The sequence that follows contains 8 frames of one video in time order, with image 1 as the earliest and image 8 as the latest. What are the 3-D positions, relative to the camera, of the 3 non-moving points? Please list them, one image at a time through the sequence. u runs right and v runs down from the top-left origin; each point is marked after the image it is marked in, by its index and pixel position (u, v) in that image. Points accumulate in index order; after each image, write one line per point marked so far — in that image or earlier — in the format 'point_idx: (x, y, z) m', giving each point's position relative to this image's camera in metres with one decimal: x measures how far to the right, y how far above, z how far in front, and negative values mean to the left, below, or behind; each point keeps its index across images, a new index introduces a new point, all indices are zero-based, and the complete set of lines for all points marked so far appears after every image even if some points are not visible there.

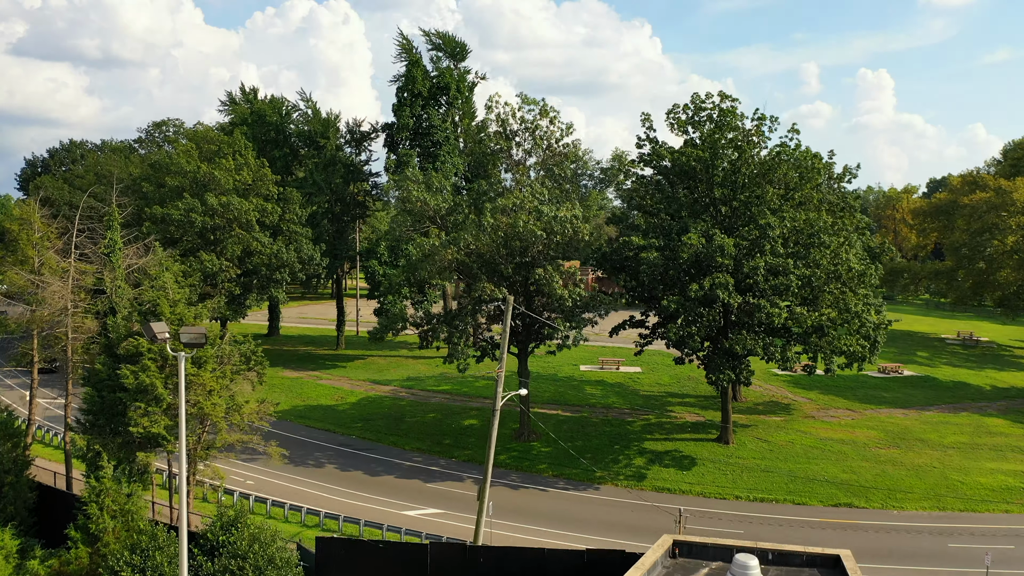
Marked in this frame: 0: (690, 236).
0: (+3.9, +1.1, +18.1) m
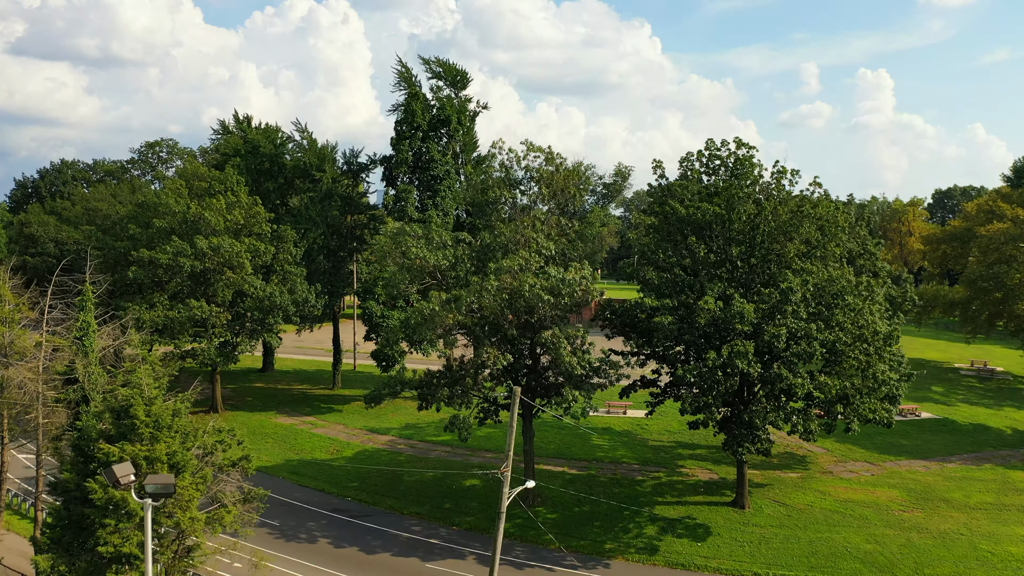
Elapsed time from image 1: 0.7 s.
0: (+4.0, -0.3, +17.0) m
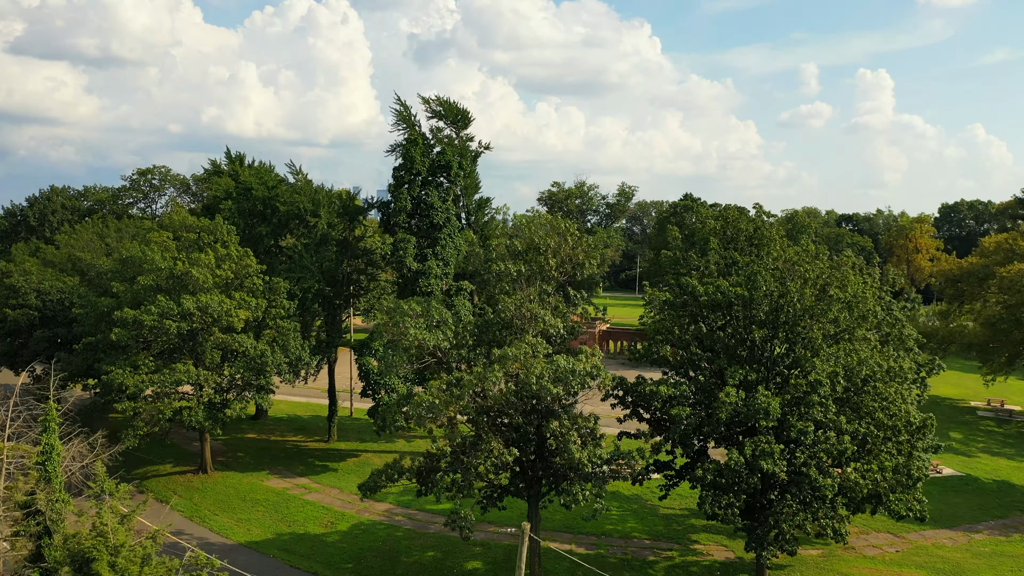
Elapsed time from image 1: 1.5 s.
0: (+4.1, -2.0, +15.7) m
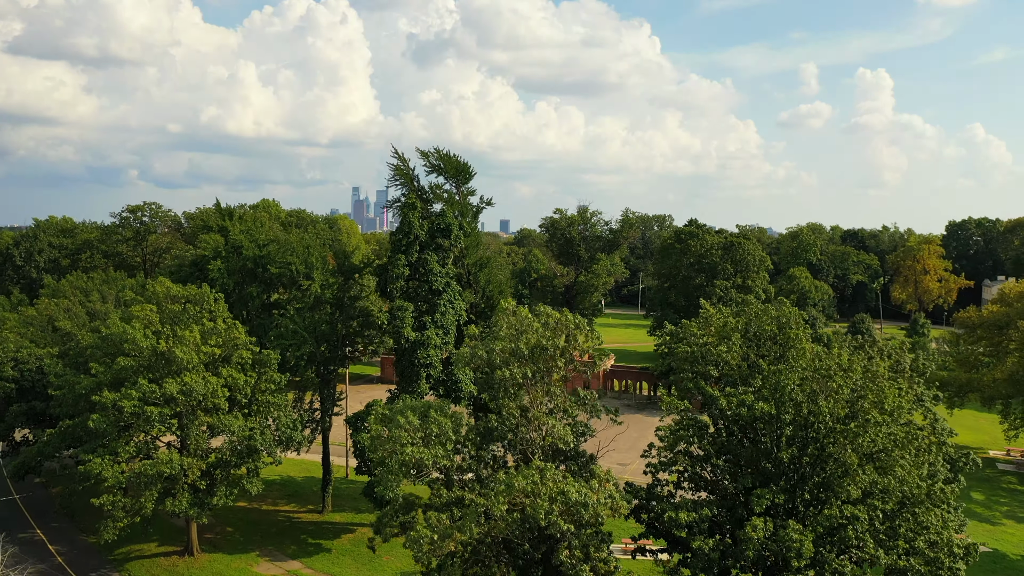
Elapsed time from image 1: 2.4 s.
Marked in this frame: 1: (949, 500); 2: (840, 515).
0: (+4.2, -4.1, +14.4) m
1: (+8.5, -4.1, +16.3) m
2: (+5.8, -4.0, +14.6) m
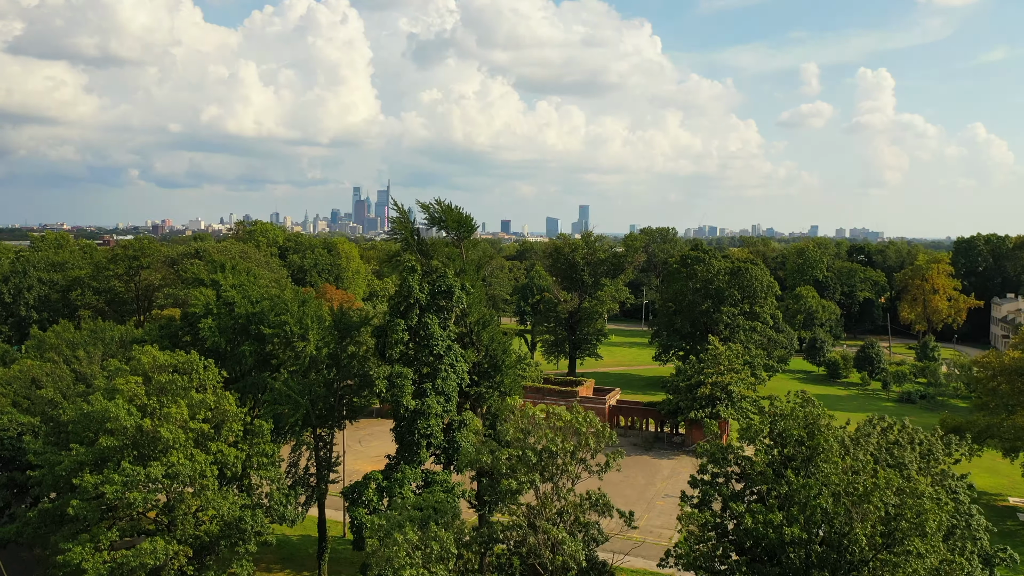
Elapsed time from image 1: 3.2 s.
0: (+4.3, -6.0, +13.1) m
1: (+8.6, -6.0, +15.1) m
2: (+5.9, -5.9, +13.4) m
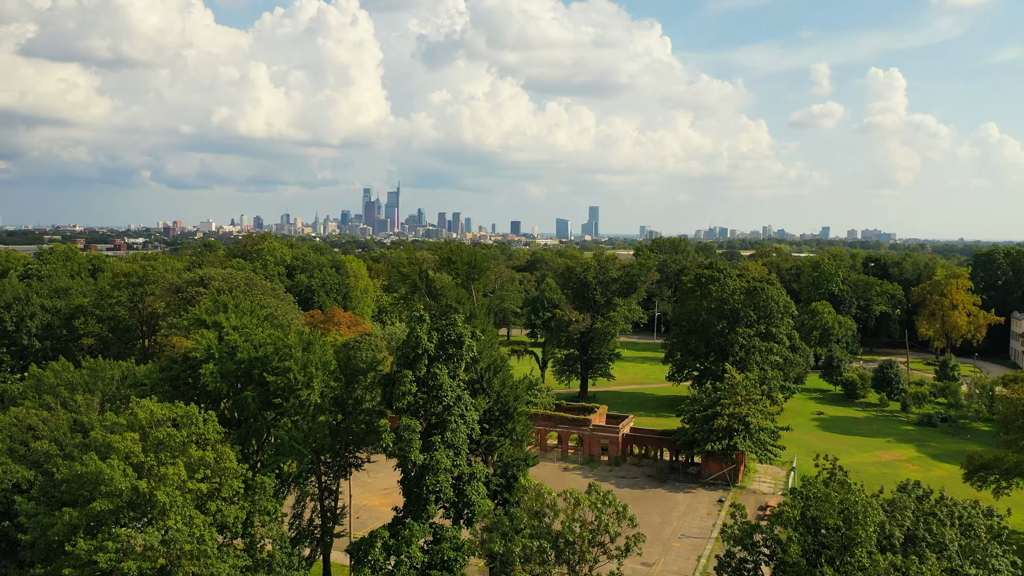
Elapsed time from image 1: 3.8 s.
0: (+4.5, -7.3, +12.0) m
1: (+8.9, -7.3, +13.9) m
2: (+6.1, -7.2, +12.3) m
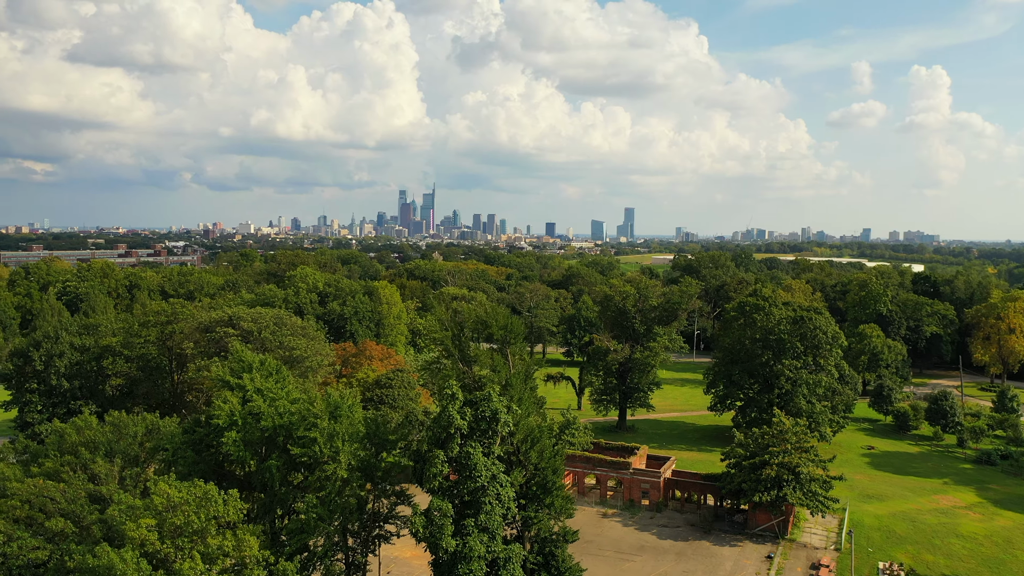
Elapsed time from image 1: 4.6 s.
0: (+5.1, -9.2, +10.2) m
1: (+9.5, -9.2, +11.9) m
2: (+6.7, -9.1, +10.4) m
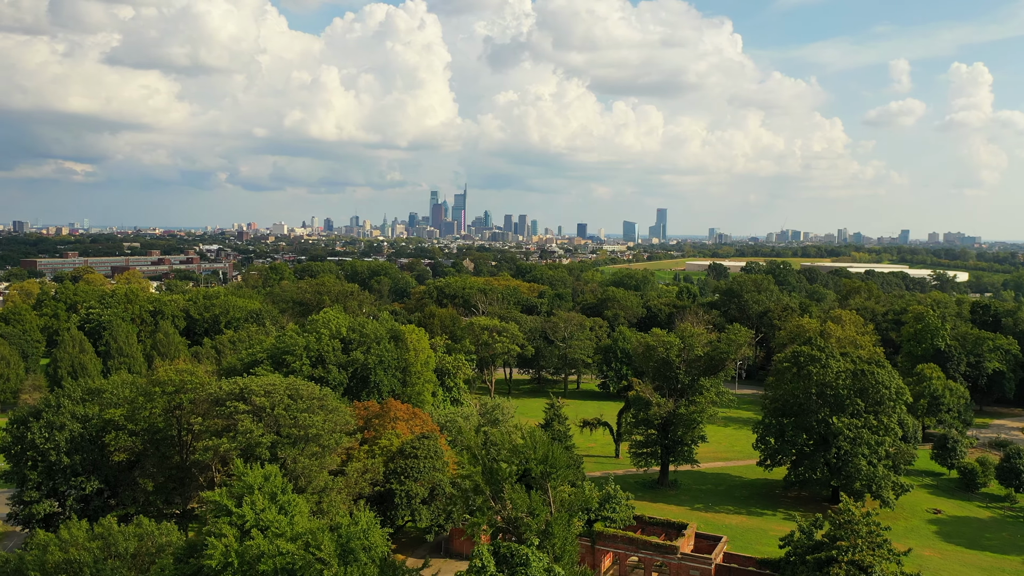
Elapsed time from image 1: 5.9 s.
0: (+5.5, -12.3, +6.4) m
1: (+10.0, -12.3, +7.9) m
2: (+7.1, -12.2, +6.5) m
